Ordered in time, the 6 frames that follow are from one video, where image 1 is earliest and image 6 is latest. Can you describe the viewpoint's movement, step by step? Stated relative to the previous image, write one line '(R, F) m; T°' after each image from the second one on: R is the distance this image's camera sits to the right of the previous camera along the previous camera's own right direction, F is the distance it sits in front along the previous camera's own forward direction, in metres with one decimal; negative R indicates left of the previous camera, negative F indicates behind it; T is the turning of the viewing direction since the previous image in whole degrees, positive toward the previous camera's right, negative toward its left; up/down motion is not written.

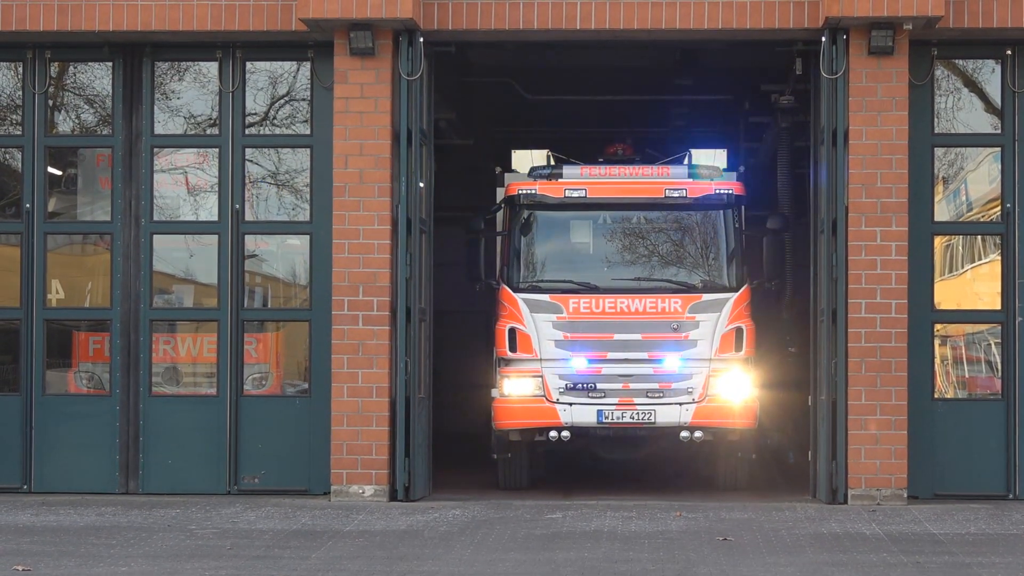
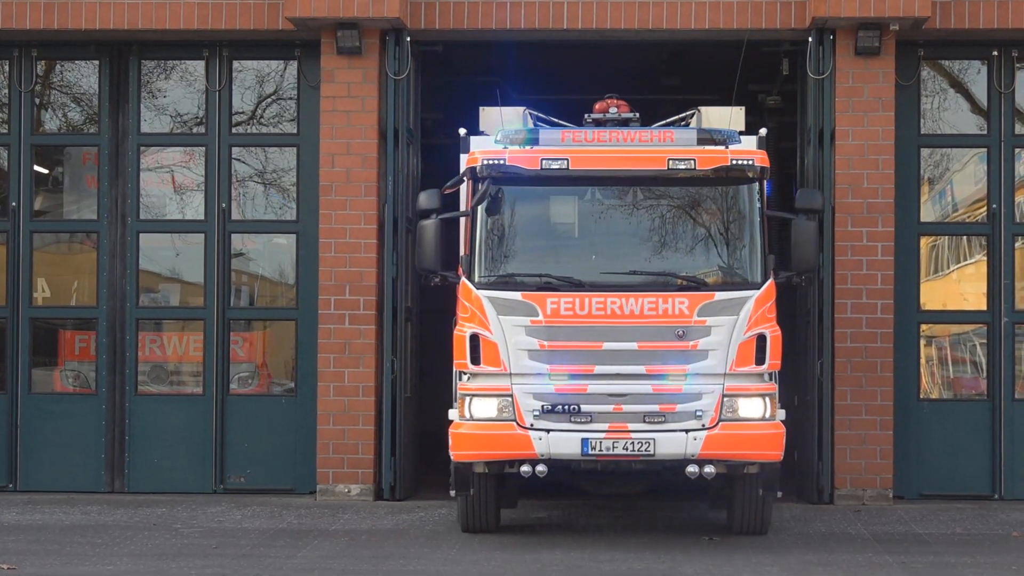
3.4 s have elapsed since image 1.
(+0.1, 0.0) m; 0°
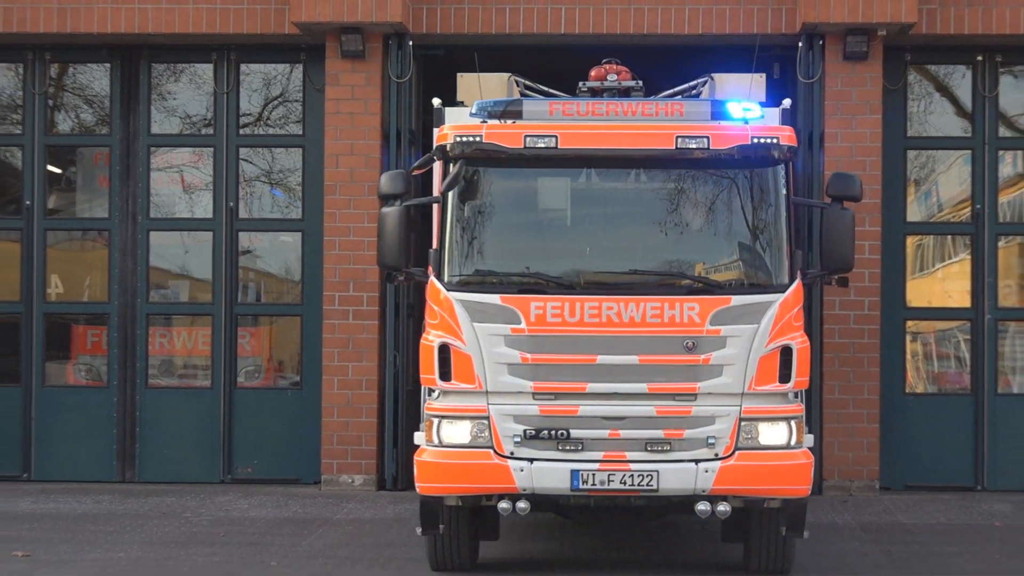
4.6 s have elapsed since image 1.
(0.0, -0.3) m; 0°
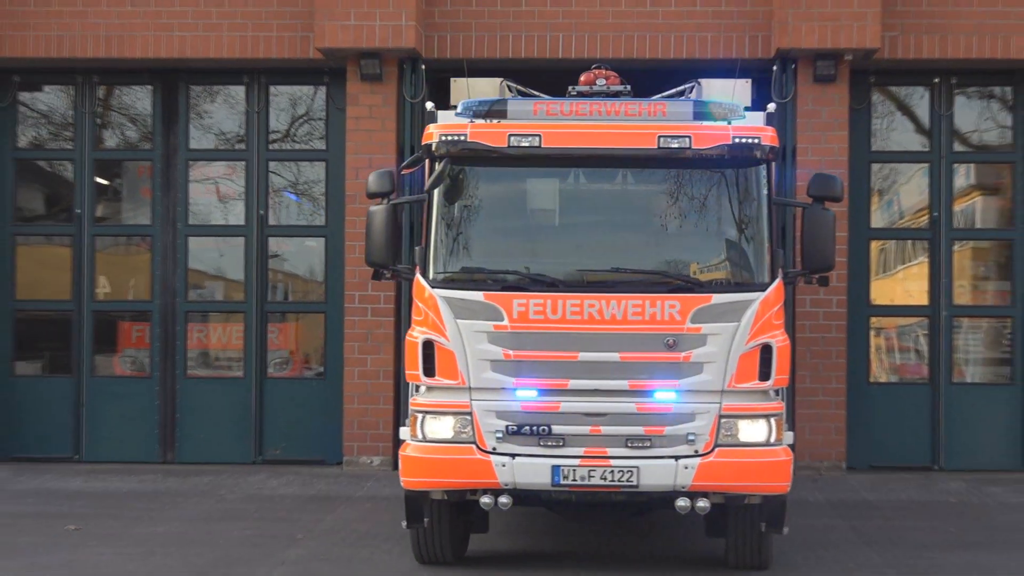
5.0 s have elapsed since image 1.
(+0.1, -1.2) m; 0°
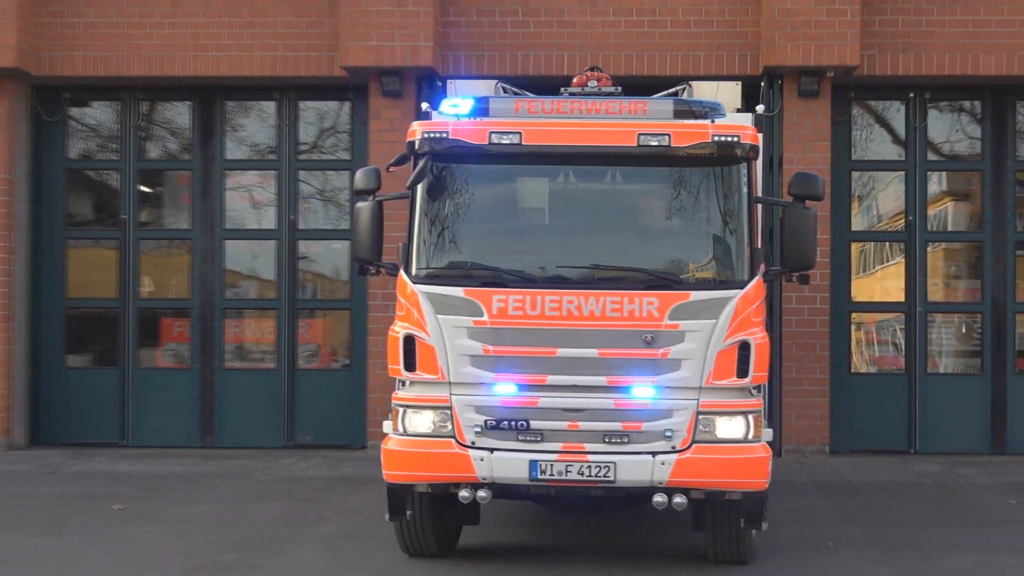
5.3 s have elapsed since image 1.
(0.0, -1.1) m; -1°
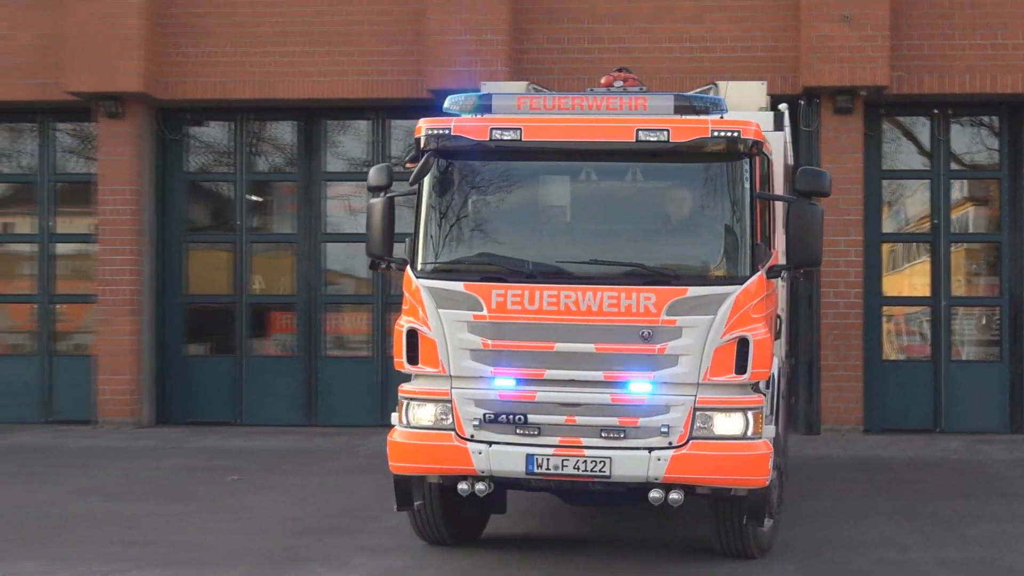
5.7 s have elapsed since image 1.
(-0.1, -1.8) m; -2°
